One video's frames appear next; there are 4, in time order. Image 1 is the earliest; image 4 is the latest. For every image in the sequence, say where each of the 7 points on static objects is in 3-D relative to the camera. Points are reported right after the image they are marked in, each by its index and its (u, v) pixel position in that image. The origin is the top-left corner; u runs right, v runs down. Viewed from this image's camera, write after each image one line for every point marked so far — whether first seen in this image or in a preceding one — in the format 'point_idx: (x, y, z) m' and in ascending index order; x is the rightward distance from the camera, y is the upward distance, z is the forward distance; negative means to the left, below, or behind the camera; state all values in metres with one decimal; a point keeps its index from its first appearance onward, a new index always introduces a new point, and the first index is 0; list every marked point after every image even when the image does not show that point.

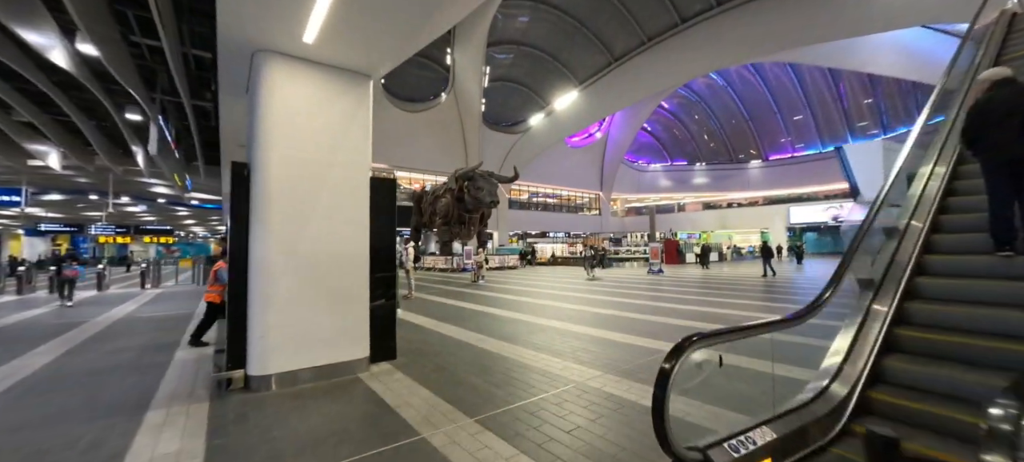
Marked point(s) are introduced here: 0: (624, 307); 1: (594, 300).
0: (+2.8, -1.9, +8.9) m
1: (+2.6, -1.9, +10.9) m
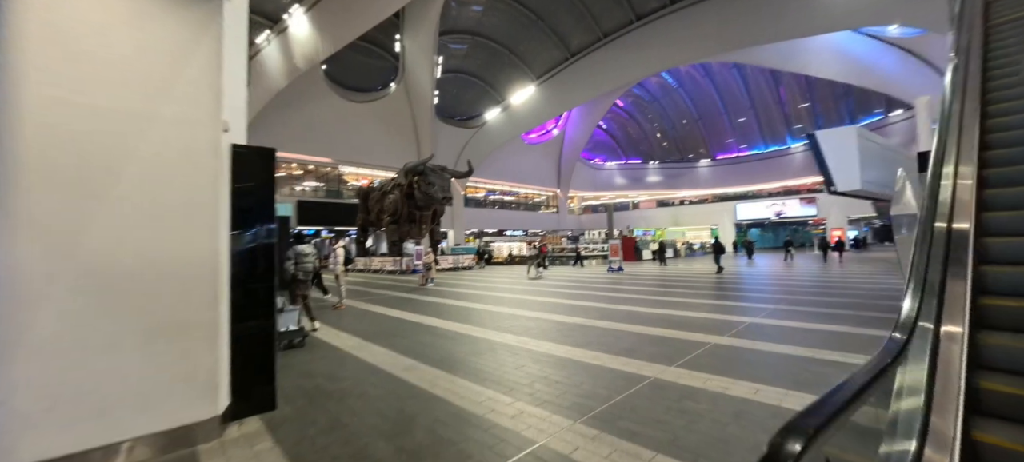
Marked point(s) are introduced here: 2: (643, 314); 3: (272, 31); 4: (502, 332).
0: (+1.7, -1.8, +8.0) m
1: (+1.2, -1.8, +10.0) m
2: (+2.7, -1.8, +7.2) m
3: (-12.4, +10.4, +18.7) m
4: (-0.2, -1.6, +5.5) m
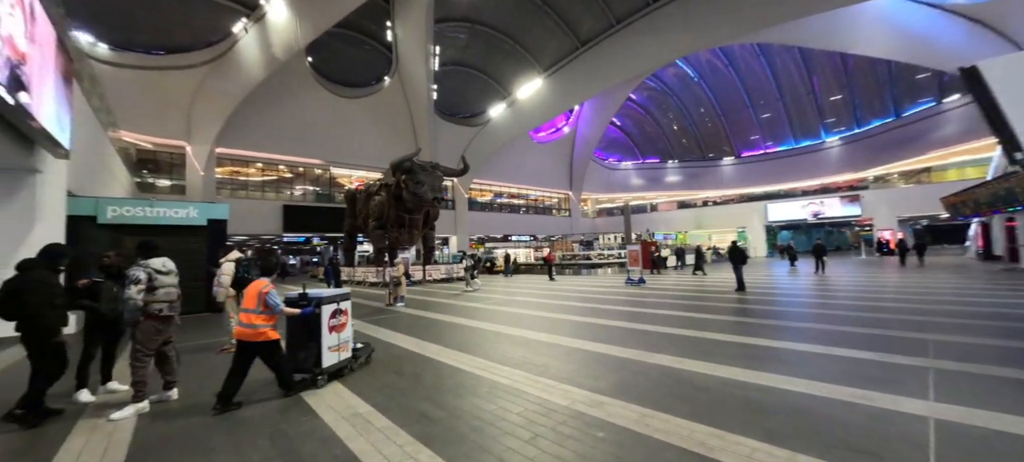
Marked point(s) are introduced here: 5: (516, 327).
0: (+1.4, -1.9, +5.2) m
1: (+1.0, -1.9, +7.1) m
2: (+2.3, -1.8, +4.3) m
3: (-12.4, +10.0, +16.5) m
4: (-0.5, -1.6, +2.7) m
5: (0.0, -1.9, +6.9) m
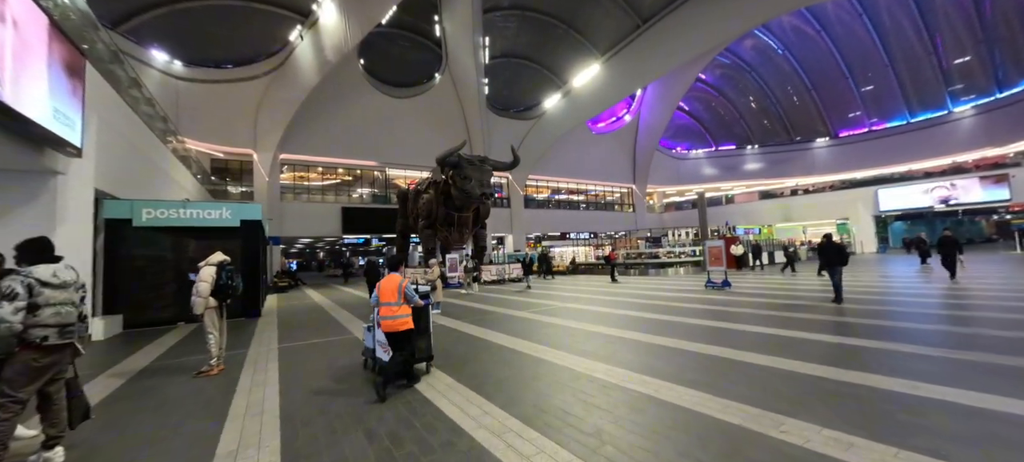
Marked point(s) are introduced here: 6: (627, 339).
0: (+1.9, -1.7, +3.4) m
1: (+1.8, -1.8, +5.3) m
2: (+2.7, -1.6, +2.4) m
3: (-10.1, +9.9, +16.9) m
4: (-0.4, -1.5, +1.3) m
5: (+0.8, -1.8, +5.3) m
6: (+1.7, -1.8, +5.0) m
